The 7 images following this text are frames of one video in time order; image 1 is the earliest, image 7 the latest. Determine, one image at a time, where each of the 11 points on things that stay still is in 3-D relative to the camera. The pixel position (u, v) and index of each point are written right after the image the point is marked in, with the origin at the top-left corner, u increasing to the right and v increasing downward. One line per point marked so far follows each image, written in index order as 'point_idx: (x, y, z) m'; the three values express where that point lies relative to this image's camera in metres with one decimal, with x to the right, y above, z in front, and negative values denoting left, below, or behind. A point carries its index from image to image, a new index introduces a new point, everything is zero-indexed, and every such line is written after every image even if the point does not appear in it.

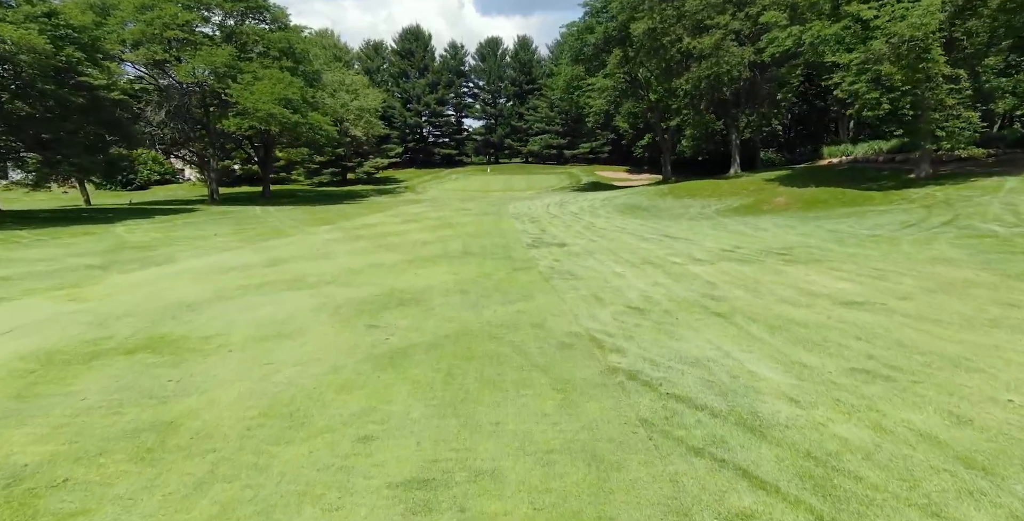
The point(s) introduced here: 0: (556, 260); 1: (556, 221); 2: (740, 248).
0: (+0.6, 0.0, +9.1) m
1: (+1.1, +0.9, +16.0) m
2: (+3.3, +0.2, +9.2) m
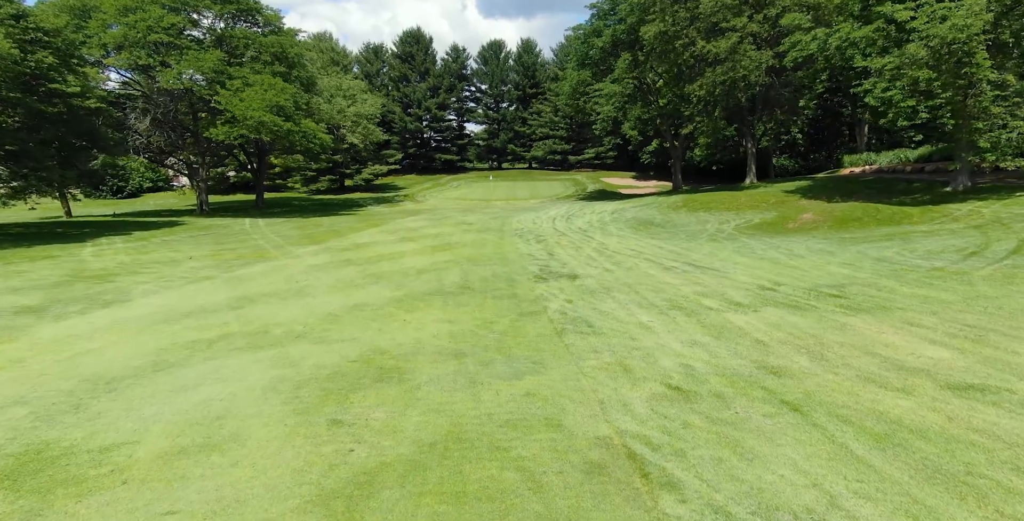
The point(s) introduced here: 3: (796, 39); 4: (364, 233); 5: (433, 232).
0: (+0.7, -0.5, +7.9) m
1: (+1.2, +0.4, +14.7) m
2: (+3.4, -0.3, +7.9) m
3: (+8.3, +6.4, +18.4) m
4: (-4.4, +0.7, +18.6) m
5: (-2.3, +0.7, +18.3) m
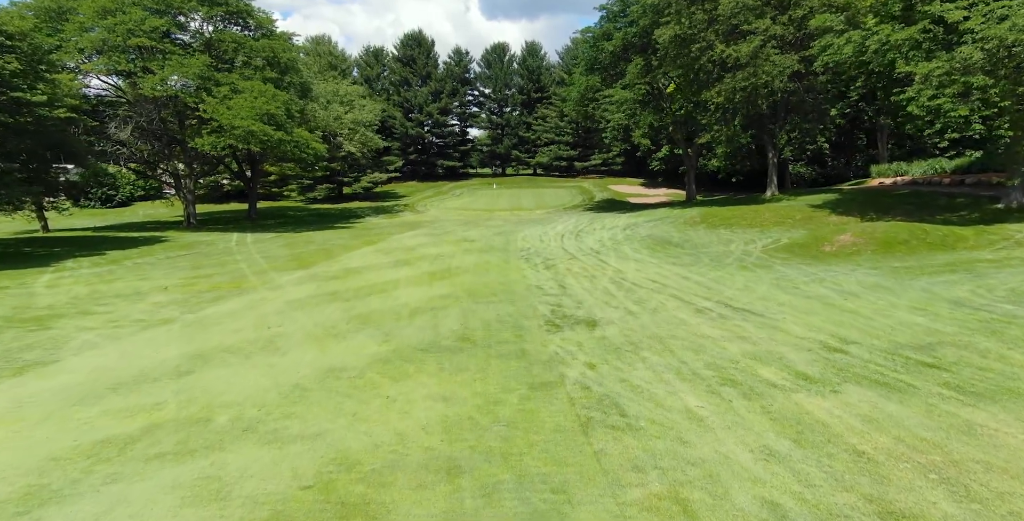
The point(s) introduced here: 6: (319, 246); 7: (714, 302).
0: (+0.8, -1.1, +6.4) m
1: (+1.3, -0.2, +13.3) m
2: (+3.5, -0.9, +6.5) m
3: (+8.5, +5.9, +16.9) m
4: (-4.2, +0.1, +17.2) m
5: (-2.2, +0.1, +16.9) m
6: (-6.0, +0.4, +19.7) m
7: (+3.0, -0.6, +9.3) m
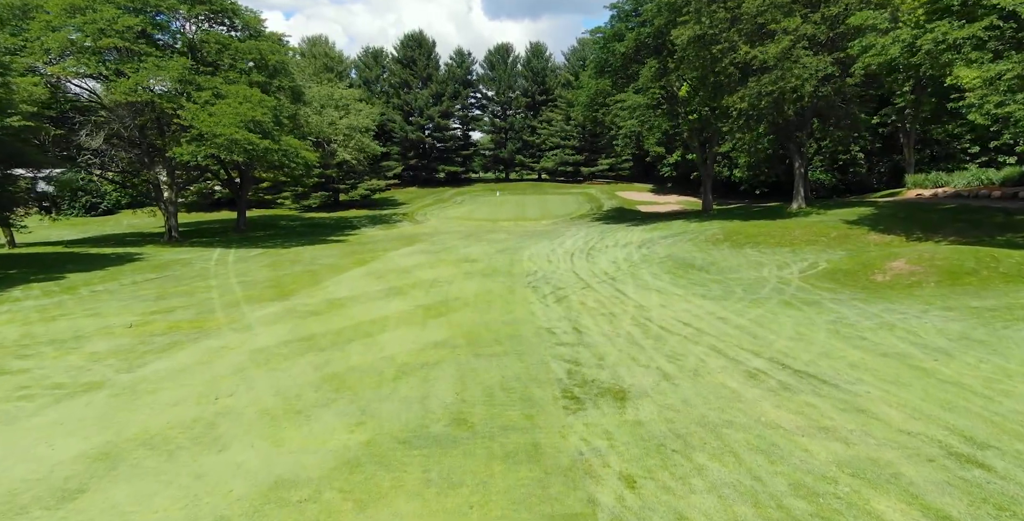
0: (+0.9, -1.6, +4.7) m
1: (+1.4, -0.8, +11.5) m
2: (+3.6, -1.4, +4.7) m
3: (+8.6, +5.3, +15.2) m
4: (-4.1, -0.5, +15.5) m
5: (-2.0, -0.4, +15.2) m
6: (-5.9, -0.2, +18.0) m
7: (+3.1, -1.2, +7.6) m
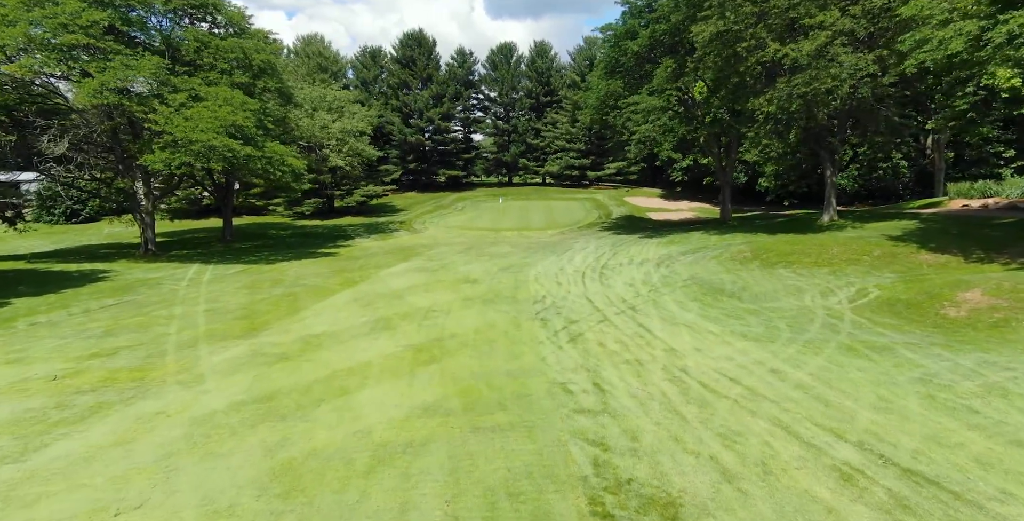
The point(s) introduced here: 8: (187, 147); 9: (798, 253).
0: (+0.9, -2.1, +2.8) m
1: (+1.5, -1.3, +9.7) m
2: (+3.6, -1.9, +2.9) m
3: (+8.7, +4.7, +13.3) m
4: (-4.0, -1.0, +13.7) m
5: (-1.9, -1.0, +13.4) m
6: (-5.8, -0.7, +16.2) m
7: (+3.1, -1.7, +5.7) m
8: (-9.5, +3.3, +18.5) m
9: (+7.2, +0.2, +16.0) m
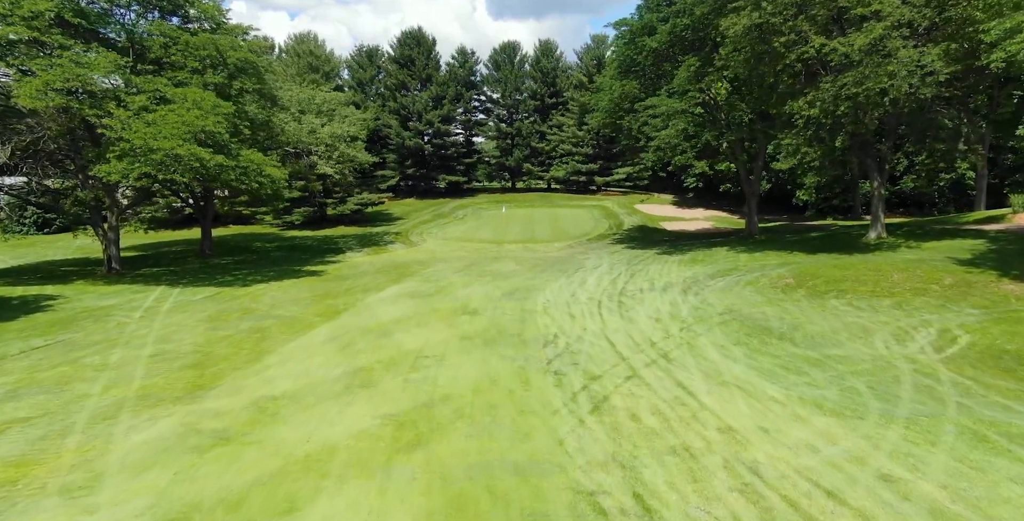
0: (+1.0, -2.7, +0.5) m
1: (+1.6, -1.9, +7.4) m
2: (+3.7, -2.5, +0.6) m
3: (+8.8, +4.1, +11.0) m
4: (-3.9, -1.6, +11.4) m
5: (-1.8, -1.6, +11.1) m
6: (-5.6, -1.3, +14.0) m
7: (+3.2, -2.3, +3.4) m
8: (-9.4, +2.7, +16.3) m
9: (+7.4, -0.4, +13.7) m
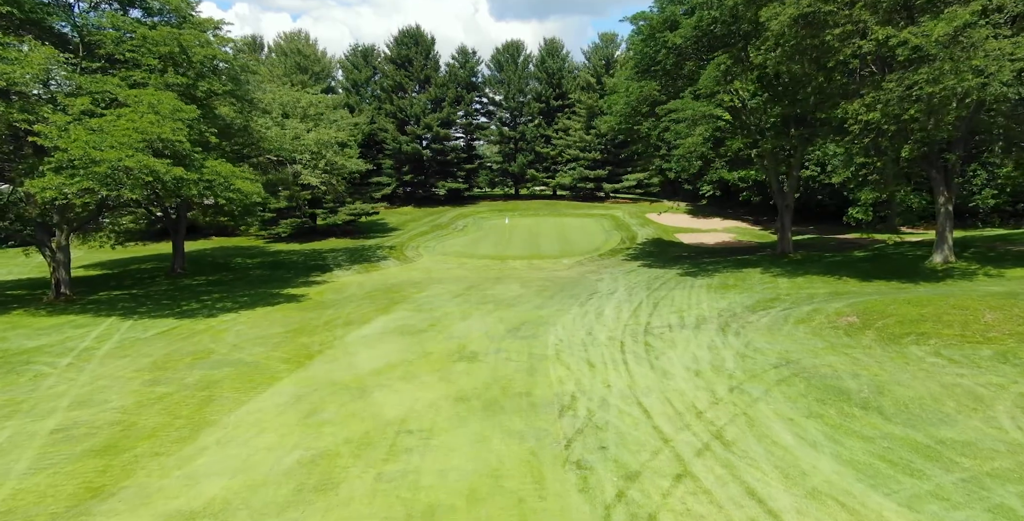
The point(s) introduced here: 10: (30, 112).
0: (+1.1, -3.3, -2.0) m
1: (+1.7, -2.5, +4.9) m
2: (+3.8, -3.1, -1.9) m
3: (+8.9, +3.5, +8.5) m
4: (-3.8, -2.3, +8.9) m
5: (-1.7, -2.2, +8.6) m
6: (-5.5, -2.0, +11.5) m
7: (+3.3, -2.9, +0.9) m
8: (-9.3, +2.0, +13.9) m
9: (+7.5, -1.0, +11.1) m
10: (-10.7, +3.3, +14.2) m
